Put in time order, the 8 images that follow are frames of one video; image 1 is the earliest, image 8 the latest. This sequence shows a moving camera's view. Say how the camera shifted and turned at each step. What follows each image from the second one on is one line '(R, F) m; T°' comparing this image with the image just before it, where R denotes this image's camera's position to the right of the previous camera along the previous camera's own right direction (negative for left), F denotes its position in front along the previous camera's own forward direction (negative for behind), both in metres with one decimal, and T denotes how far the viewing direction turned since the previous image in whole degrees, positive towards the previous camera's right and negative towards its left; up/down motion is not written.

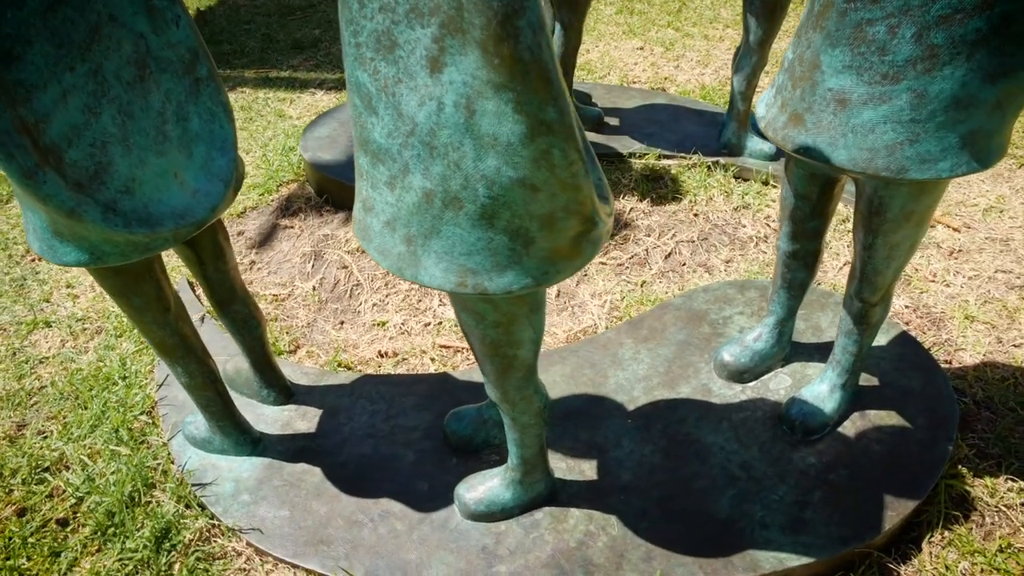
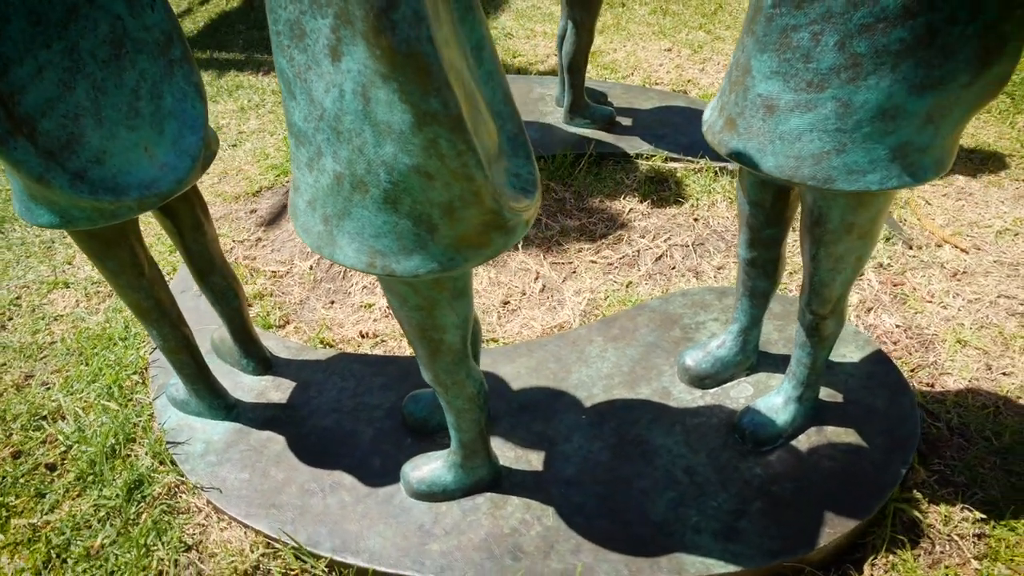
(+0.3, 0.0) m; -5°
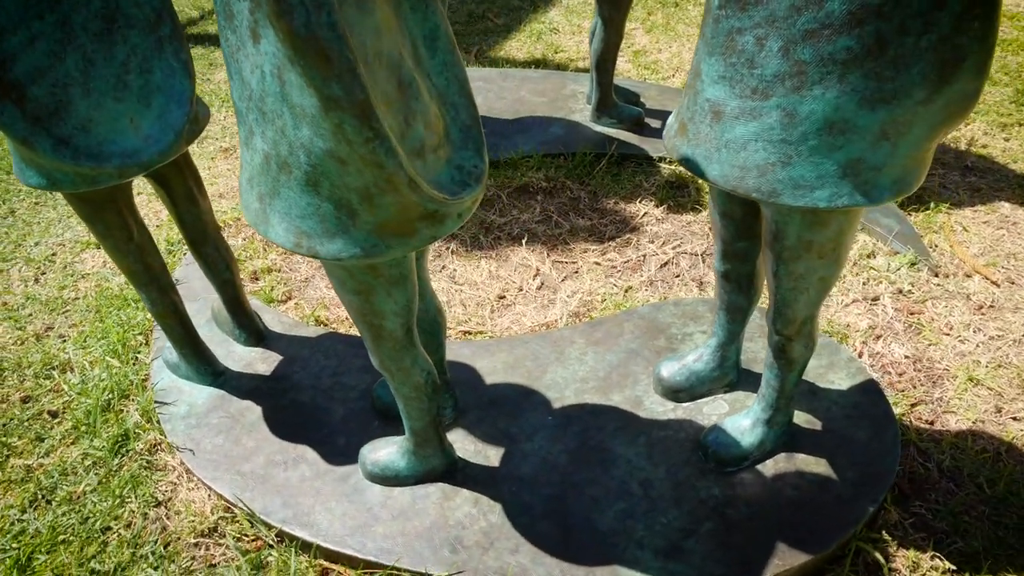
(+0.3, 0.0) m; -6°
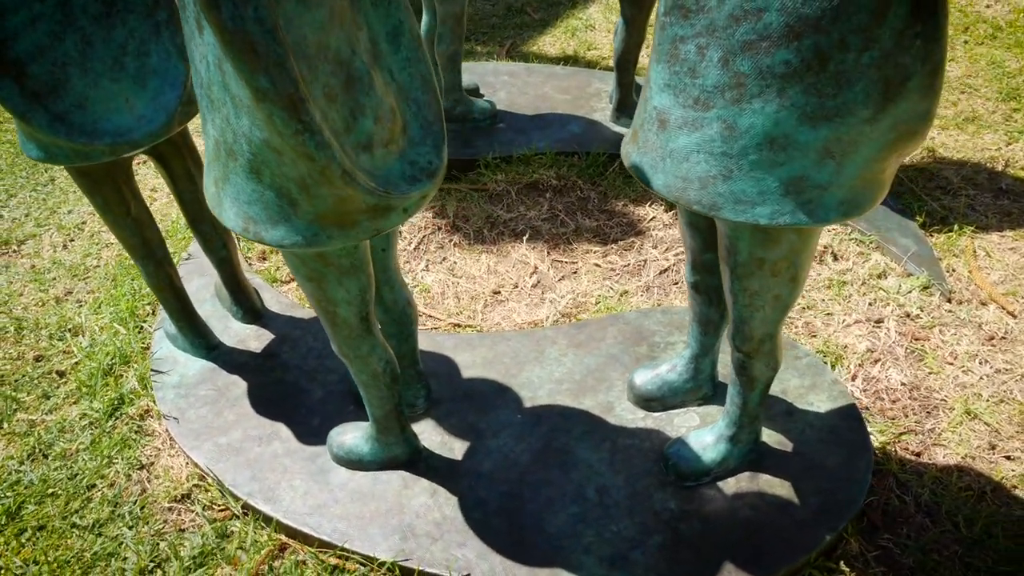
(+0.3, 0.0) m; -4°
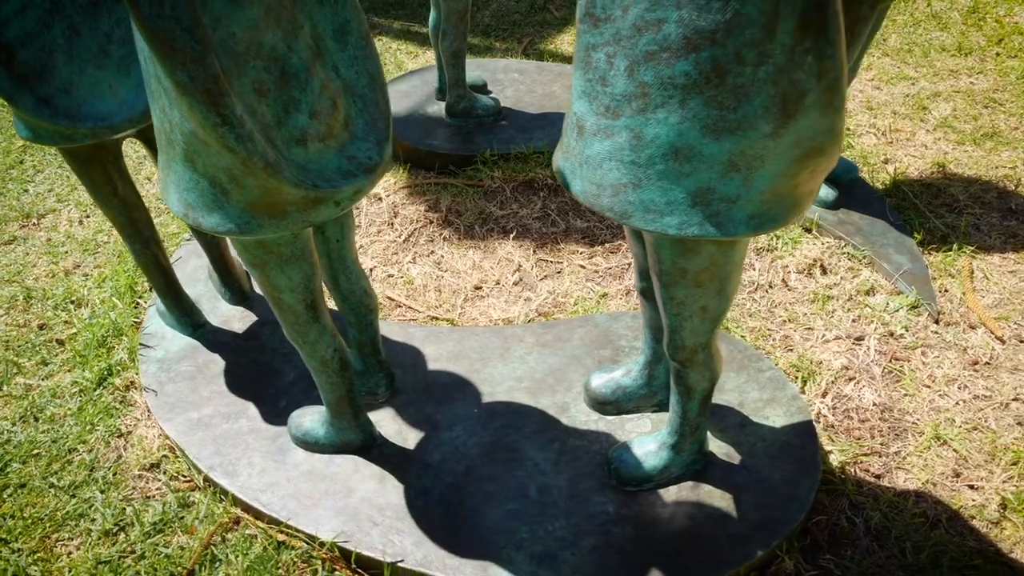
(+0.3, 0.0) m; -4°
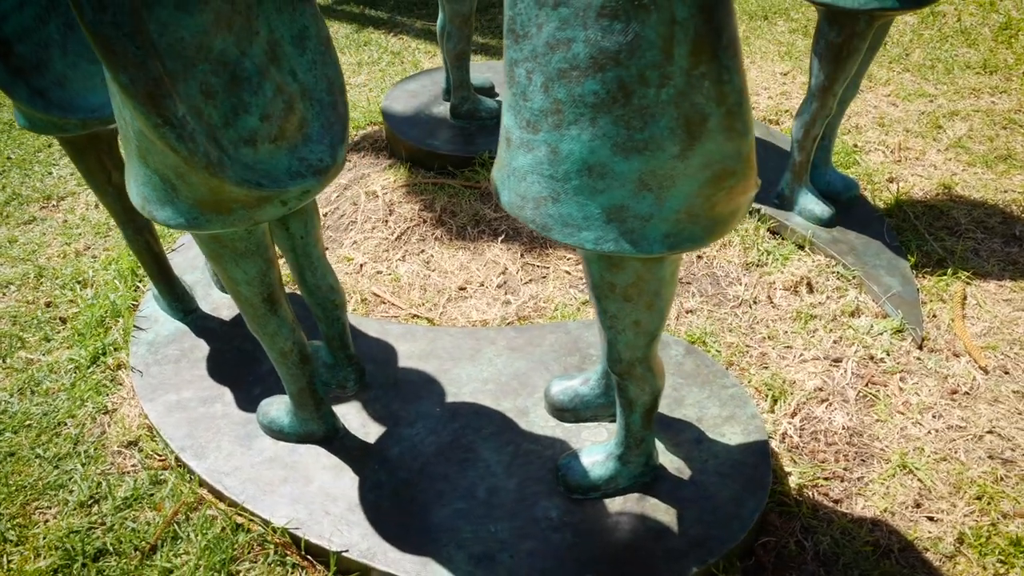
(+0.3, 0.0) m; -3°
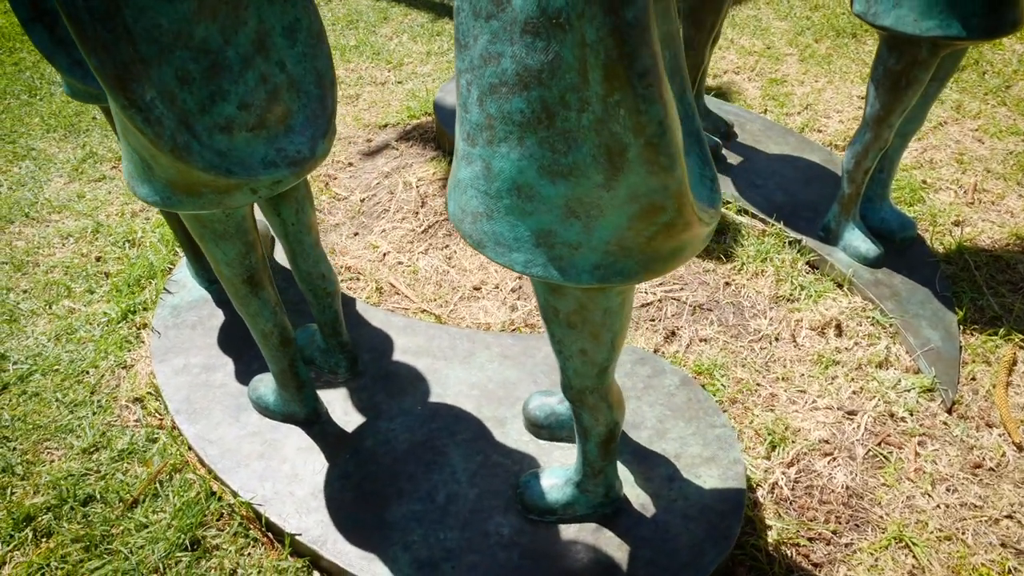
(+0.3, +0.1) m; -7°
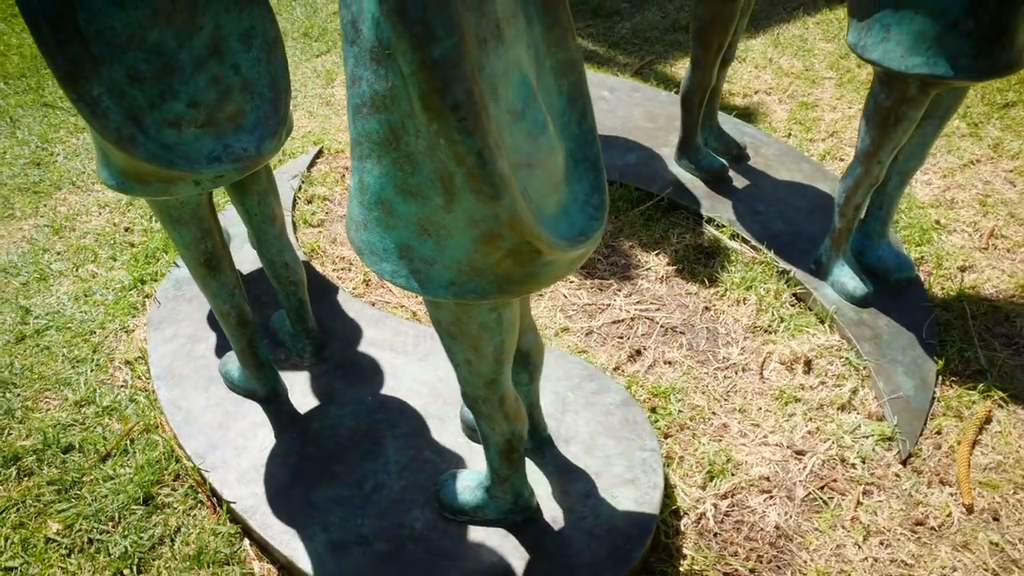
(+0.4, 0.0) m; -6°
